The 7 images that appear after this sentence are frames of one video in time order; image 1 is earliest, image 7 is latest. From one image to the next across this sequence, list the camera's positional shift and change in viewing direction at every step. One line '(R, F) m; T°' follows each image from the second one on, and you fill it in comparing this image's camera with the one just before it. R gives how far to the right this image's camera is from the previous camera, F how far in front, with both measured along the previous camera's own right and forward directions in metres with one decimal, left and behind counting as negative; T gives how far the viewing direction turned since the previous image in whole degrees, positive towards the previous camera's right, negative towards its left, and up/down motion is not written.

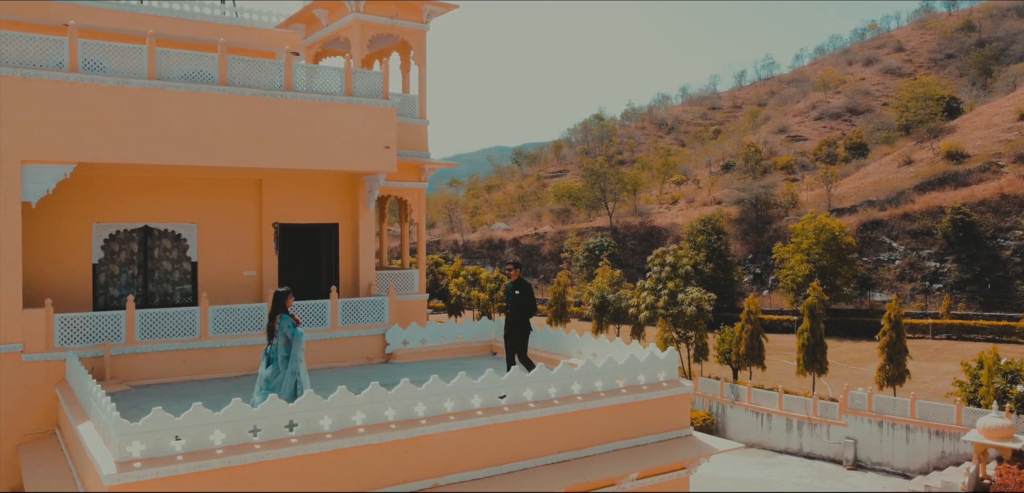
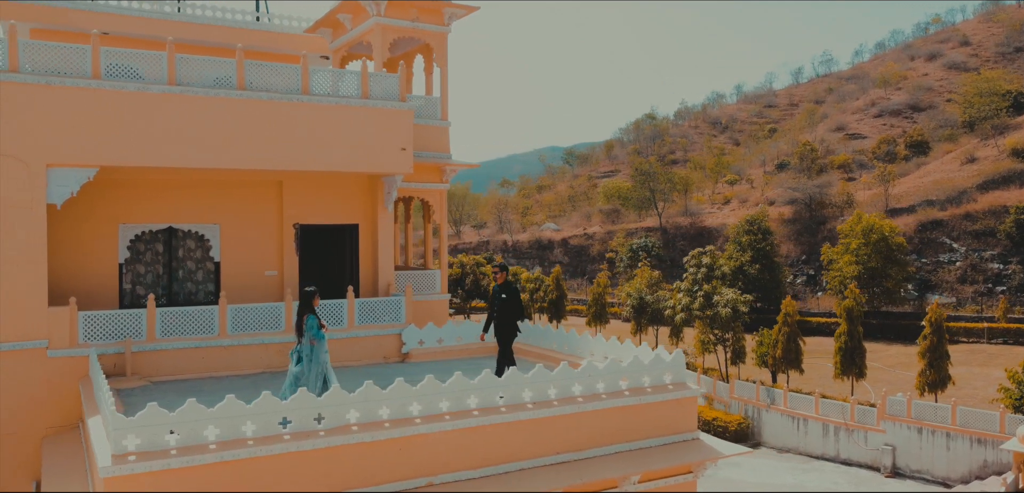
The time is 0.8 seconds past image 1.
(+0.5, 0.0) m; -4°
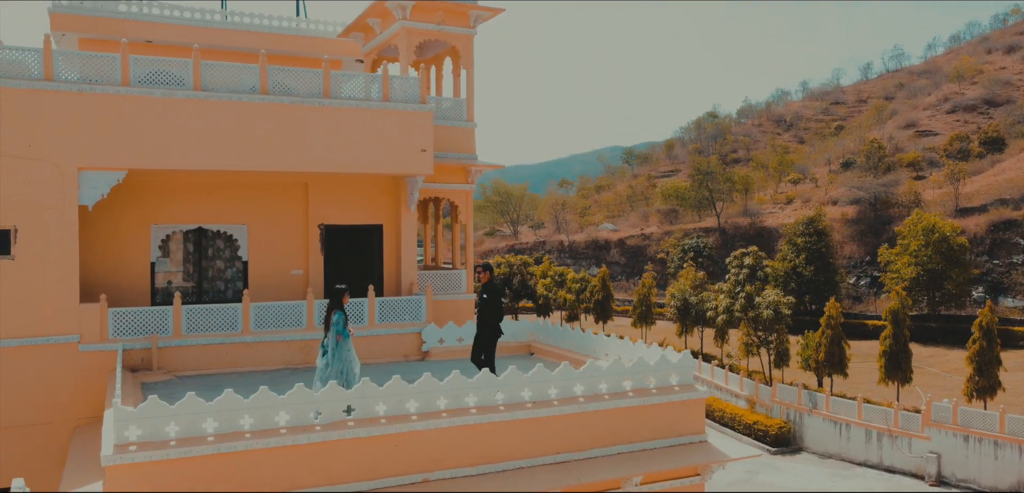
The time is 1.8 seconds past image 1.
(+0.6, 0.0) m; -4°
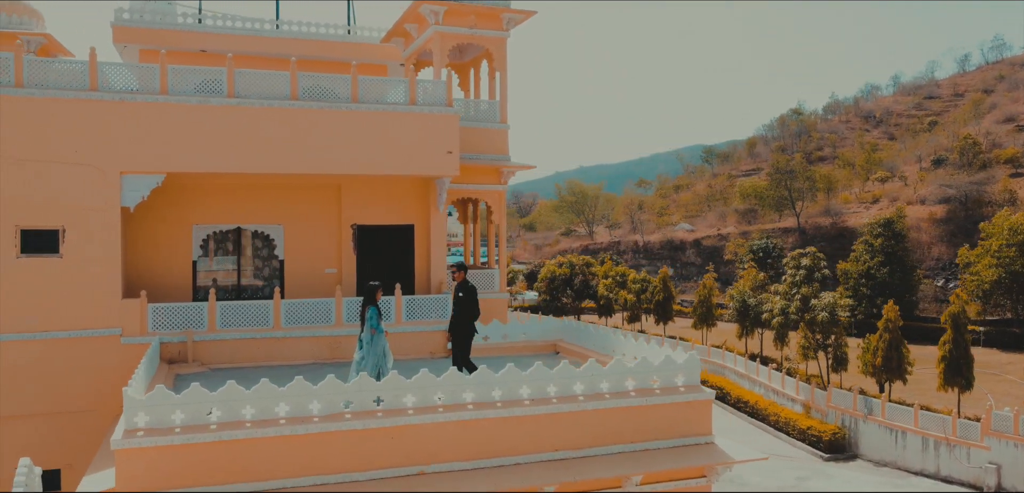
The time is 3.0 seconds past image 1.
(+0.8, -0.1) m; -6°
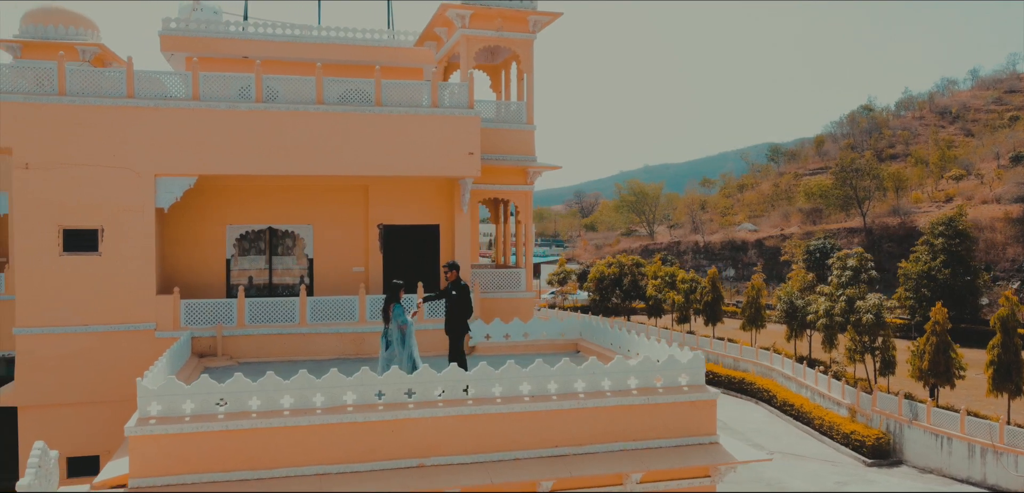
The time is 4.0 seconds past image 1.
(+0.7, -0.1) m; -5°
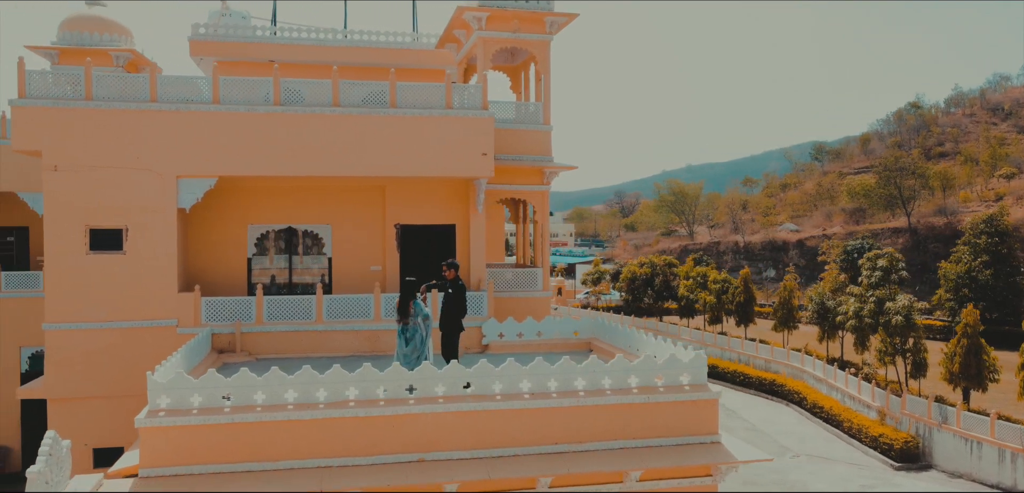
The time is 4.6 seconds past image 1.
(+0.4, -0.1) m; -3°
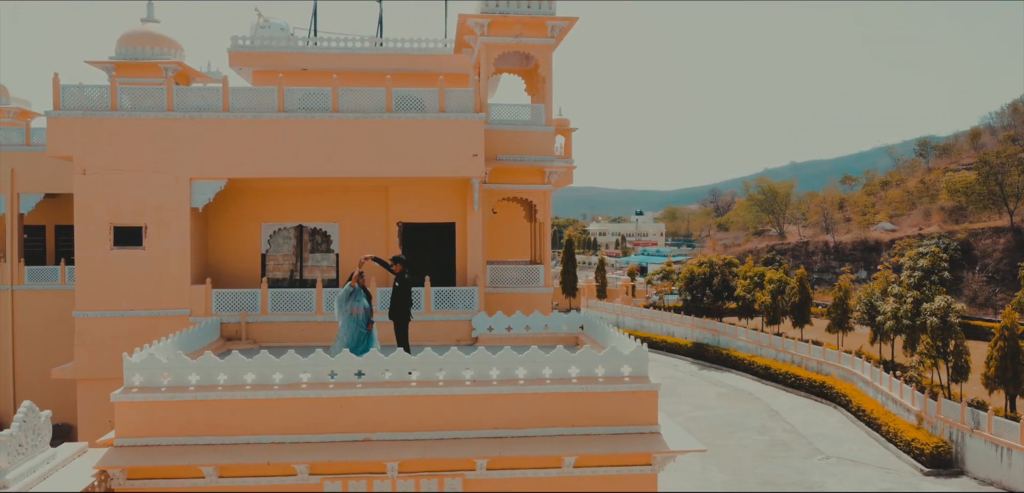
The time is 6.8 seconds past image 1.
(+1.7, -0.4) m; -7°
